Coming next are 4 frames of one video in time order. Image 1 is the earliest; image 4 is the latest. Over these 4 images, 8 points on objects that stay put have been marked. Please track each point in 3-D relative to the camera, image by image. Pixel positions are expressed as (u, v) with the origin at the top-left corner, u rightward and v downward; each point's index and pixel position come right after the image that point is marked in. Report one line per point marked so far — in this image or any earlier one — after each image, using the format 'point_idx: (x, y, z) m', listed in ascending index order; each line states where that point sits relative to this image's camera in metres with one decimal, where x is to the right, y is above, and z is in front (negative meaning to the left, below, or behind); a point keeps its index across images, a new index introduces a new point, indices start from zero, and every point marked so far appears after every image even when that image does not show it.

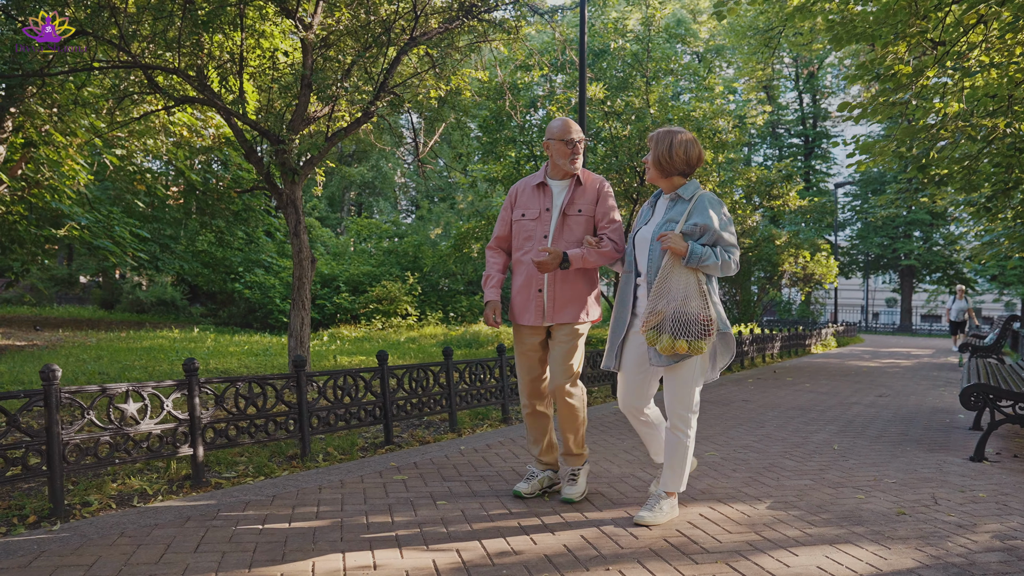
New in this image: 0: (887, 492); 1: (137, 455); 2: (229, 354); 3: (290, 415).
0: (+1.9, -1.0, +3.8) m
1: (-1.8, -0.8, +3.6) m
2: (-4.5, -1.1, +12.2) m
3: (-1.3, -0.7, +4.4) m
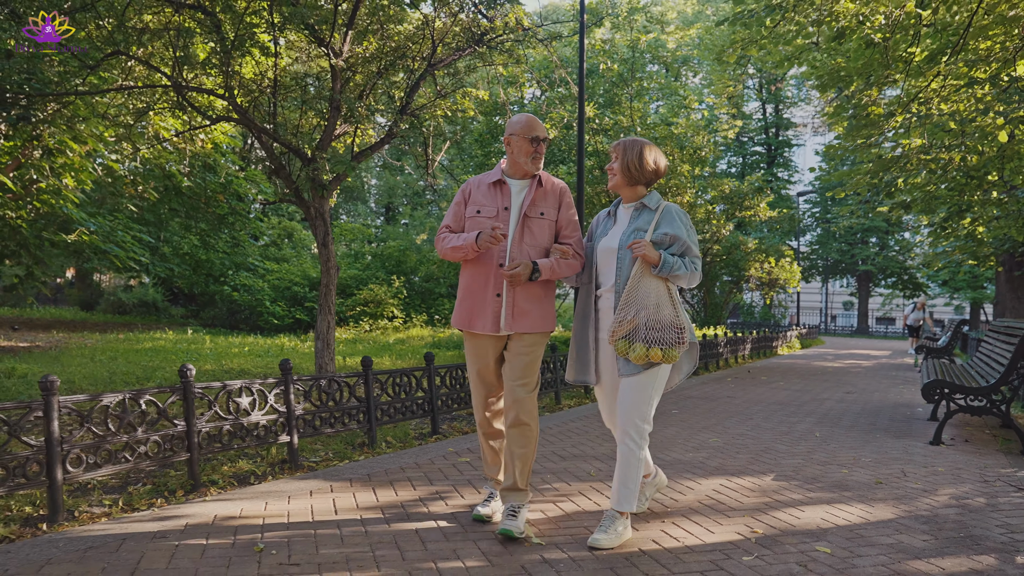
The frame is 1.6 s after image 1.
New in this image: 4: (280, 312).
0: (+2.2, -1.1, +4.7) m
1: (-1.5, -0.9, +4.3) m
2: (-4.6, -1.1, +12.8) m
3: (-1.0, -0.8, +5.1) m
4: (-5.9, -0.6, +19.6) m
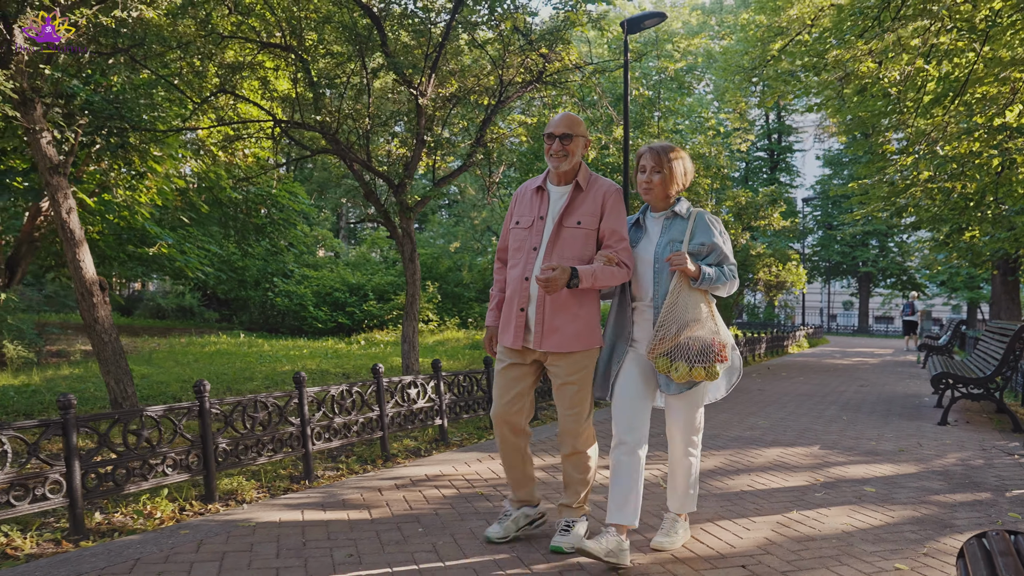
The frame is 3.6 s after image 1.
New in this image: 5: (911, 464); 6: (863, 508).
0: (+3.0, -1.2, +6.0) m
1: (-0.7, -1.0, +5.6) m
2: (-3.9, -1.3, +14.0) m
3: (-0.2, -0.9, +6.4) m
4: (-5.2, -0.8, +20.8) m
5: (+2.6, -1.2, +5.0) m
6: (+1.8, -1.1, +3.9) m
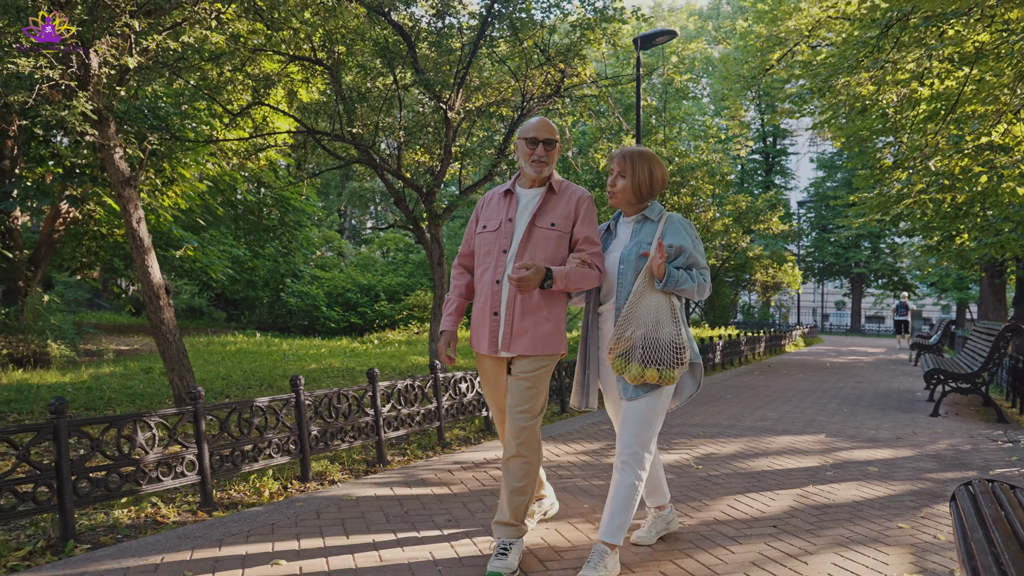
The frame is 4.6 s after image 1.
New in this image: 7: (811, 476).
0: (+3.3, -1.2, +6.6) m
1: (-0.4, -1.0, +6.2) m
2: (-3.7, -1.3, +14.6) m
3: (+0.1, -1.0, +7.0) m
4: (-5.0, -0.8, +21.4) m
5: (+3.0, -1.2, +5.7) m
6: (+2.2, -1.2, +4.6) m
7: (+1.9, -1.2, +4.8) m
